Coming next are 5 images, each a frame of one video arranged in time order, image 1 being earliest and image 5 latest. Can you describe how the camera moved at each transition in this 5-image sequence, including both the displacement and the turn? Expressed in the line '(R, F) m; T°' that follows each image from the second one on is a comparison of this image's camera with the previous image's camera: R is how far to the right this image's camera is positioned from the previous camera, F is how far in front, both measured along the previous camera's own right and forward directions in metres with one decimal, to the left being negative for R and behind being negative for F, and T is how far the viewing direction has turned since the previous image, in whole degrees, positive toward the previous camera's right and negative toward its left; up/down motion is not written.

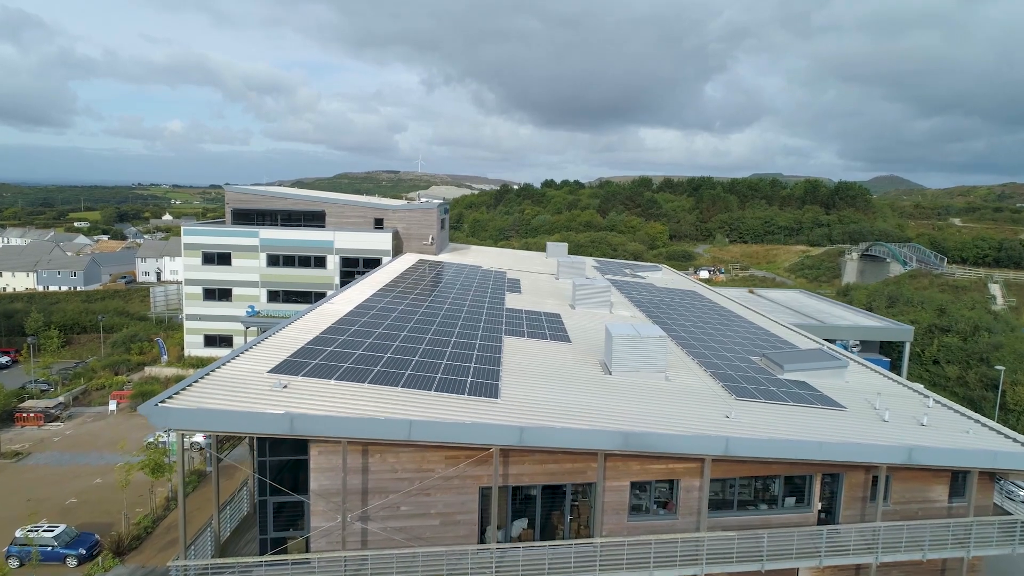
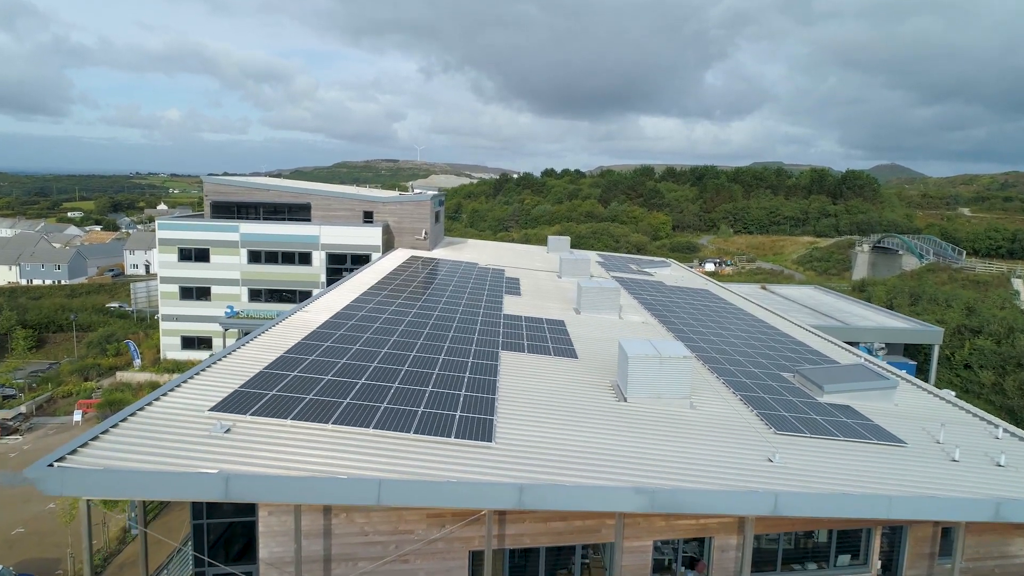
(0.0, +2.7) m; 0°
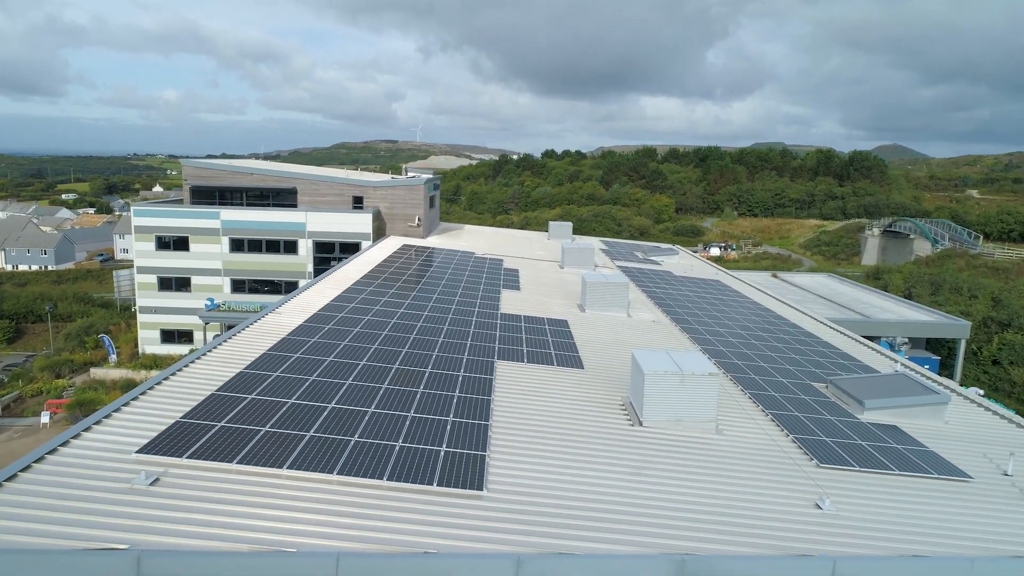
(+0.1, +2.2) m; 0°
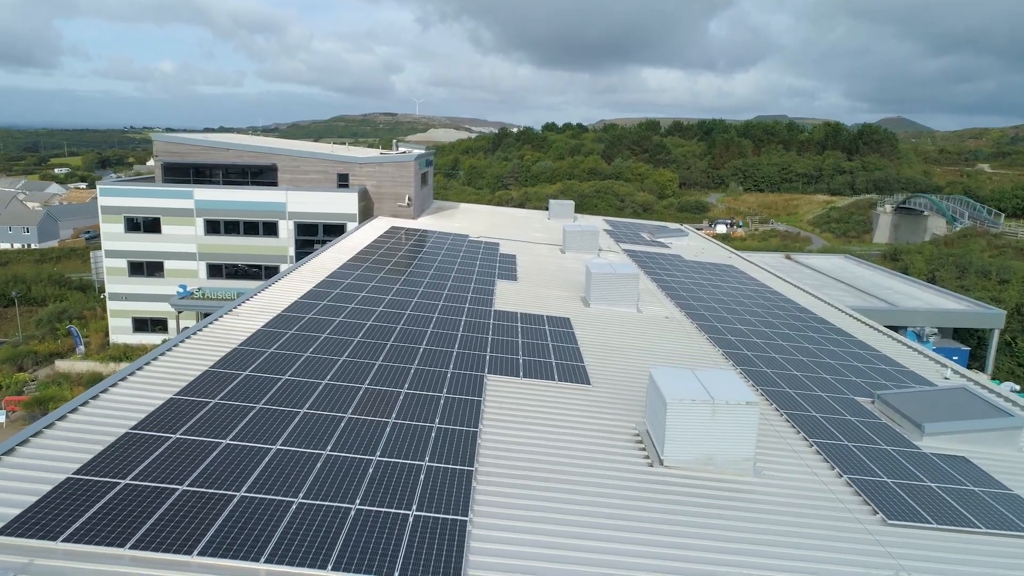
(+0.2, +2.5) m; 0°
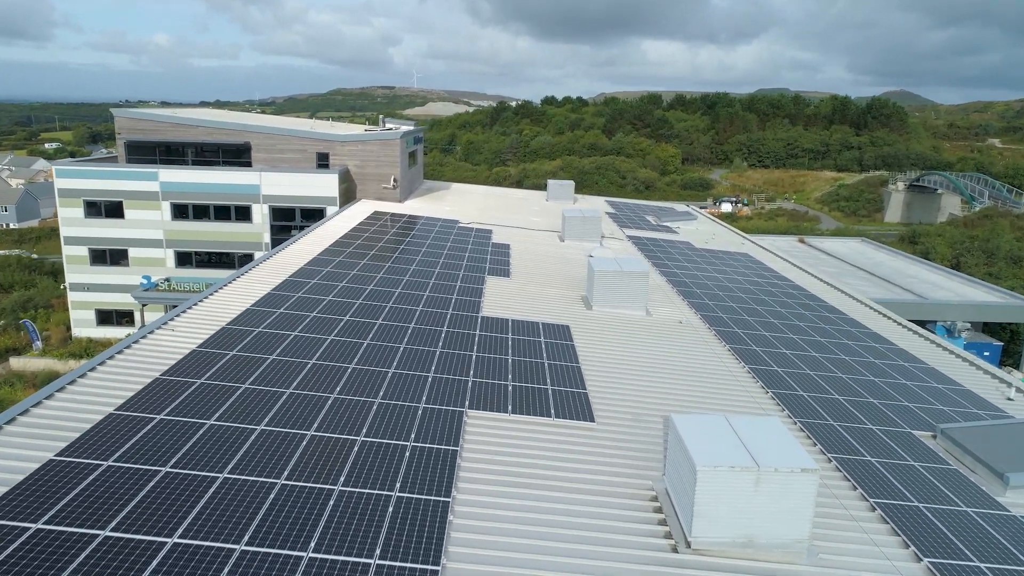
(+0.3, +2.6) m; 0°
